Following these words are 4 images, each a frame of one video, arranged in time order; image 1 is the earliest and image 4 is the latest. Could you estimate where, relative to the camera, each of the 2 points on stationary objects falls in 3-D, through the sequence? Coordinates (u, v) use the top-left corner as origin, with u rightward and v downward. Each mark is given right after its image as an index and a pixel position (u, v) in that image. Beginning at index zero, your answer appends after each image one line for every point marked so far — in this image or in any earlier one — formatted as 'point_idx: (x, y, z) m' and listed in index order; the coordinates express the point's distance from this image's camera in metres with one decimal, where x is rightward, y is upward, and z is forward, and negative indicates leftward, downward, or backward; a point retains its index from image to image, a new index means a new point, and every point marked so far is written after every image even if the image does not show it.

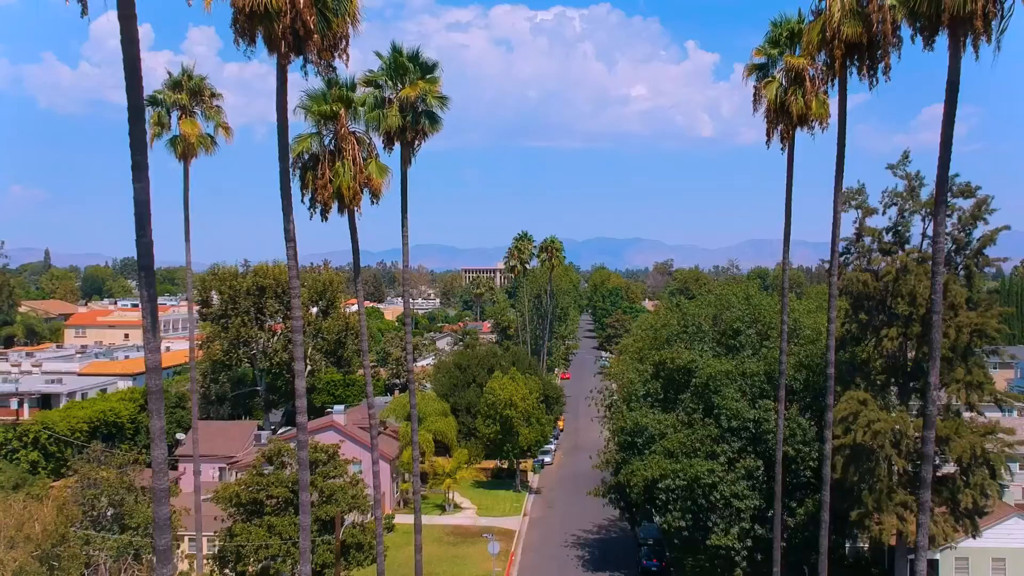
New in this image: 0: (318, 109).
0: (-3.8, +3.5, +13.9) m
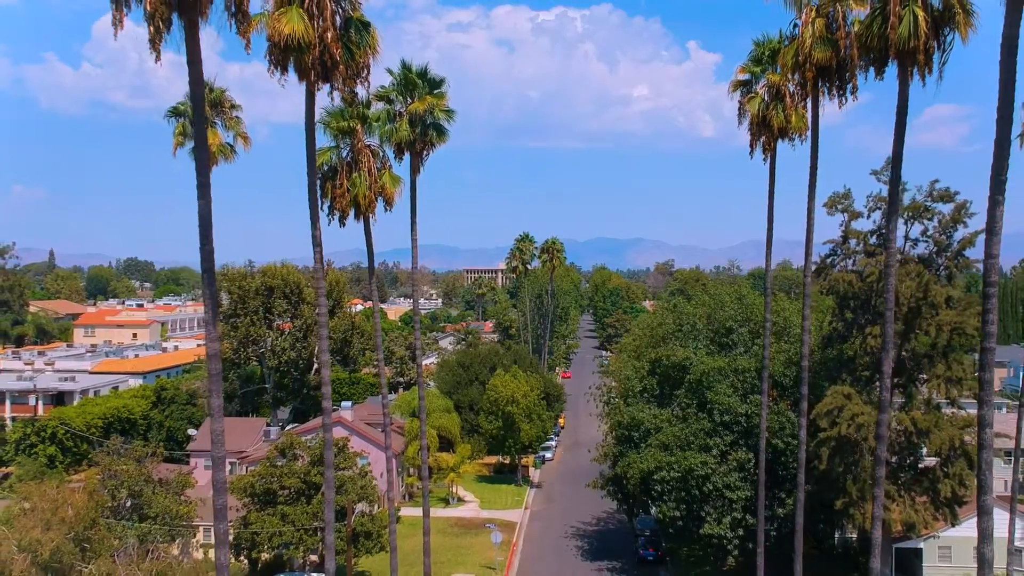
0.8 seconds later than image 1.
0: (-3.7, +3.5, +15.2) m
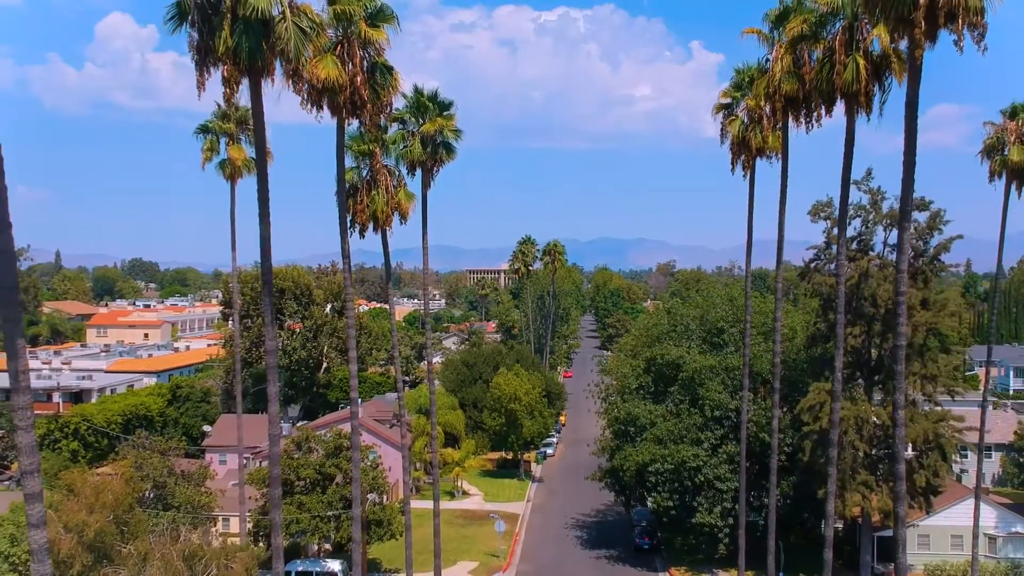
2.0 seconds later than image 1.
0: (-3.7, +3.4, +17.0) m
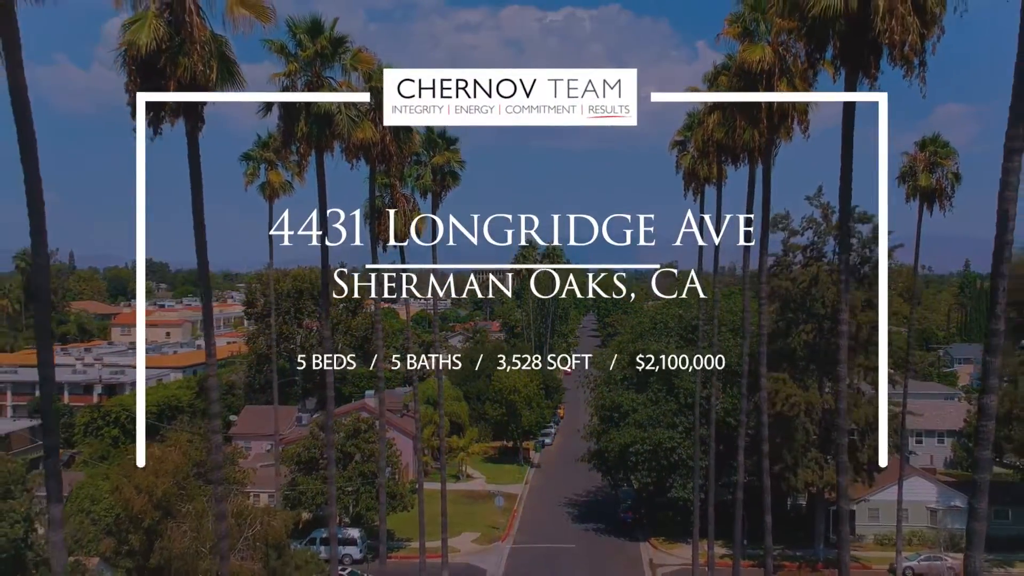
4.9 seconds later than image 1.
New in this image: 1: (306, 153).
0: (-3.9, +3.2, +21.4) m
1: (-4.0, +2.7, +13.9) m
